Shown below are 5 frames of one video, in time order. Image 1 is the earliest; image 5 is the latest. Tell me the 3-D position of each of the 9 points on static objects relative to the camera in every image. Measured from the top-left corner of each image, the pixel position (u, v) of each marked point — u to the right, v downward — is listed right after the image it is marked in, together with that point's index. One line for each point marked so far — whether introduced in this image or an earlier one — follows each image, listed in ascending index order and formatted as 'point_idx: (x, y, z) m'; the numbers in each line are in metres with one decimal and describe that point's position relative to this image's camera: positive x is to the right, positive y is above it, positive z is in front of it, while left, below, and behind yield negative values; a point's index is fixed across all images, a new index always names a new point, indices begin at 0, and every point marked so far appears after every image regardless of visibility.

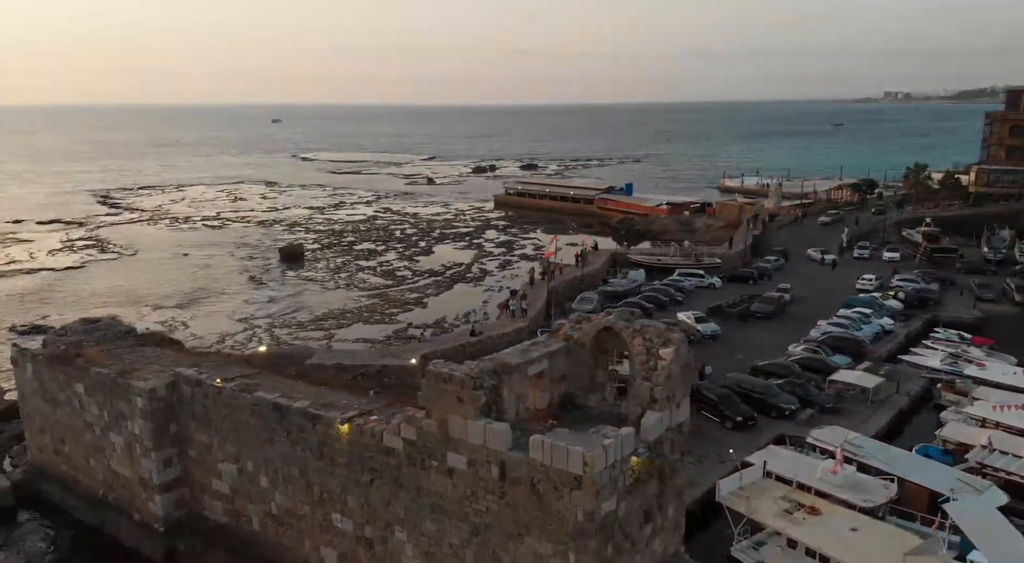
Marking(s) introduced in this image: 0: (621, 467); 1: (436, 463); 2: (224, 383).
0: (+1.5, -2.5, +10.4) m
1: (-1.1, -2.7, +11.2) m
2: (-5.3, -1.8, +14.0) m
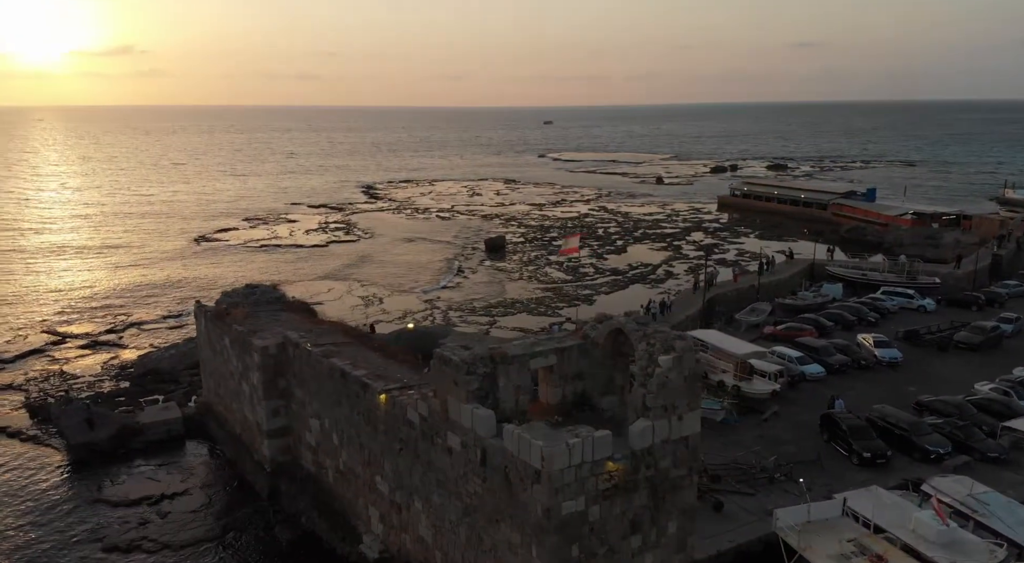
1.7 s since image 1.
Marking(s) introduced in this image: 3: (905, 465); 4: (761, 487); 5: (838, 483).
0: (+1.1, -2.5, +10.2) m
1: (-1.1, -2.5, +11.9) m
2: (-4.1, -1.4, +15.8) m
3: (+9.2, -4.3, +17.6) m
4: (+5.5, -4.5, +16.7) m
5: (+7.2, -4.5, +16.8) m
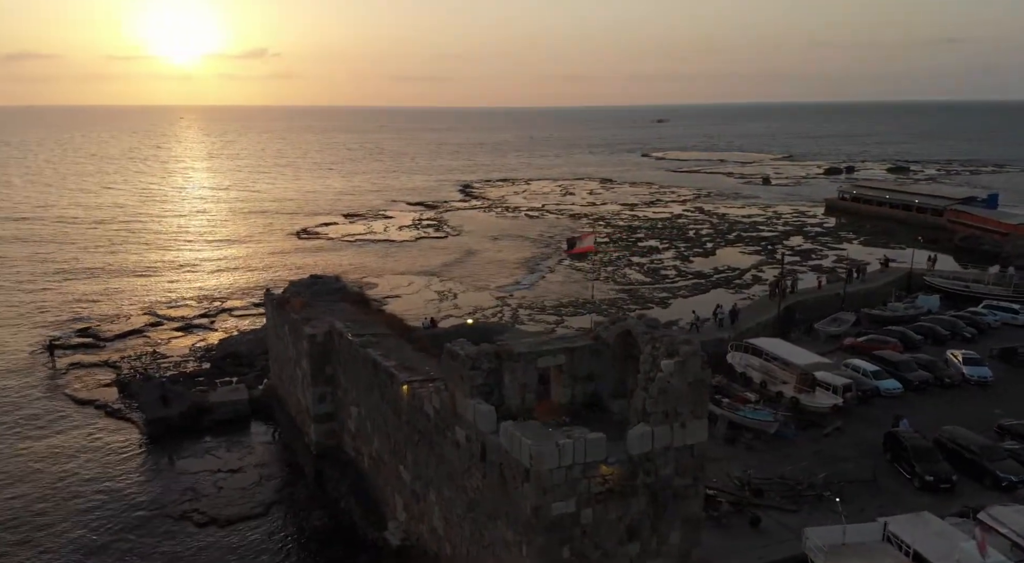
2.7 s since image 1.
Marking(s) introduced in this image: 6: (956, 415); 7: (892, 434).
0: (+0.9, -2.5, +10.1) m
1: (-1.0, -2.4, +12.0) m
2: (-3.4, -1.2, +16.3) m
3: (+10.0, -4.5, +16.3) m
4: (+6.1, -4.6, +15.8) m
5: (+7.9, -4.7, +15.7) m
6: (+11.7, -3.5, +20.1) m
7: (+8.9, -3.6, +17.8) m
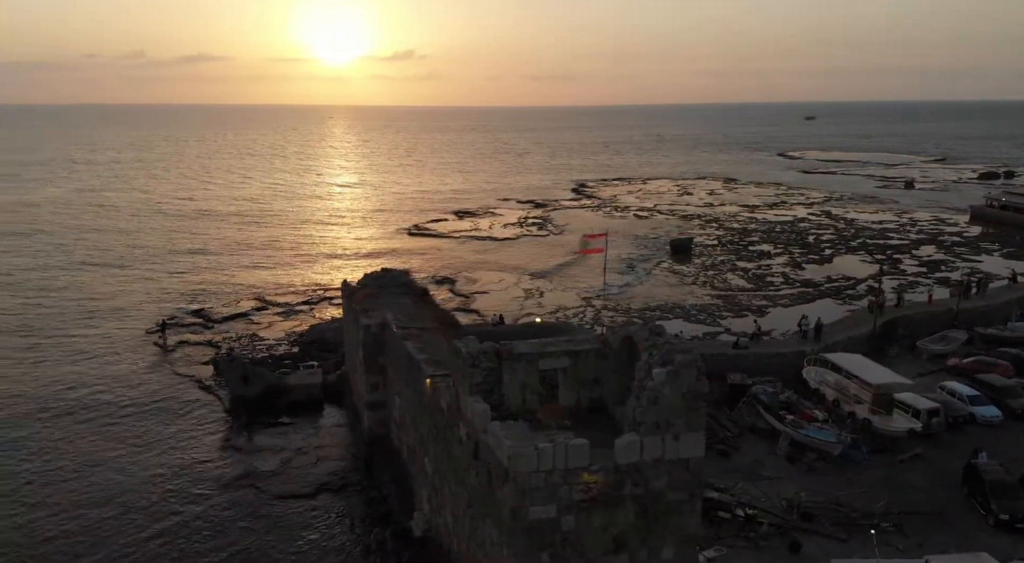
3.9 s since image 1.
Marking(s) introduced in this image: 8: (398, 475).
0: (+0.7, -2.5, +9.9) m
1: (-0.9, -2.4, +12.1) m
2: (-2.5, -1.1, +16.8) m
3: (+10.6, -4.9, +14.5) m
4: (+6.7, -4.9, +14.7) m
5: (+8.4, -5.0, +14.3) m
6: (+13.0, -4.0, +17.9) m
7: (+9.8, -4.0, +16.1) m
8: (-2.6, -4.3, +16.7) m
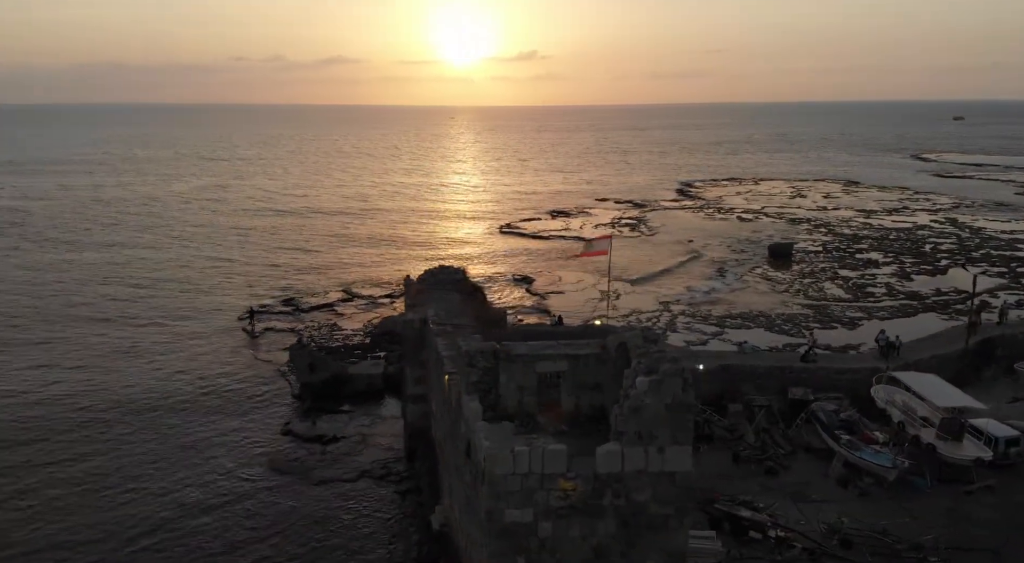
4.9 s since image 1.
0: (+0.4, -2.6, +9.8) m
1: (-0.8, -2.3, +12.2) m
2: (-1.6, -1.0, +17.0) m
3: (+10.7, -5.3, +12.8) m
4: (+6.9, -5.1, +13.6) m
5: (+8.5, -5.3, +12.9) m
6: (+13.7, -4.4, +15.8) m
7: (+10.3, -4.3, +14.6) m
8: (-1.8, -4.2, +17.0) m
